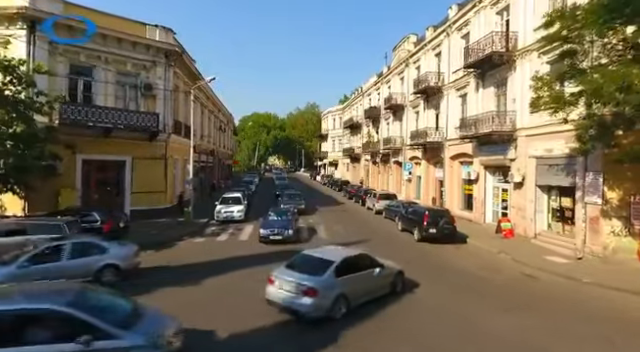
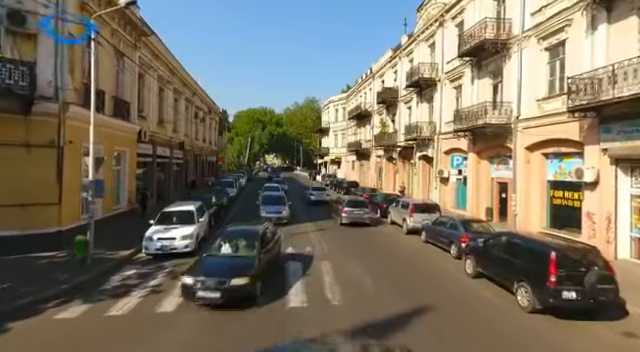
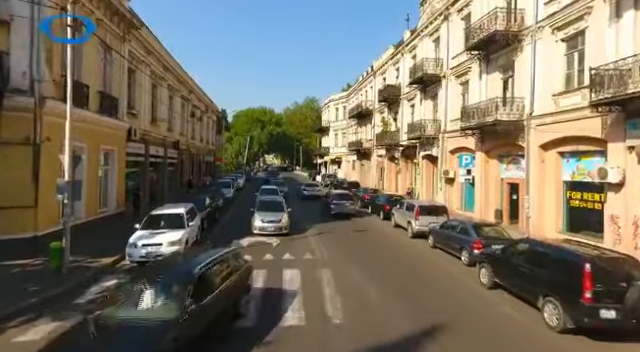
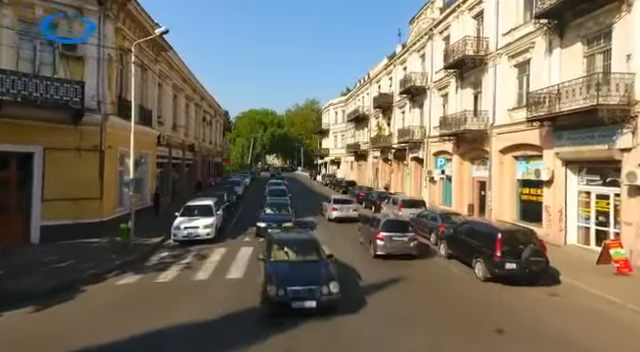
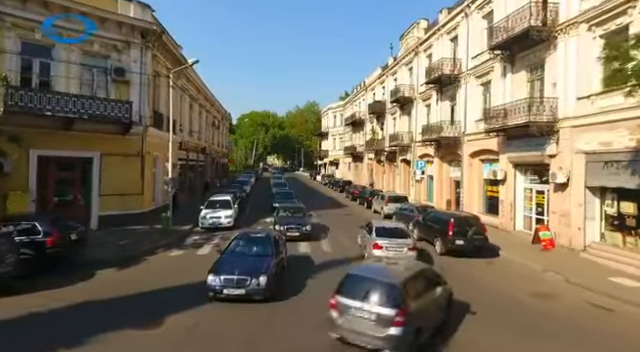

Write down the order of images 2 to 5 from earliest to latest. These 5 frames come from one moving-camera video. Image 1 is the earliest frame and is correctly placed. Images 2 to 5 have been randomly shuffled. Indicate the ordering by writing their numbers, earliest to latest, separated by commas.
5, 4, 2, 3
